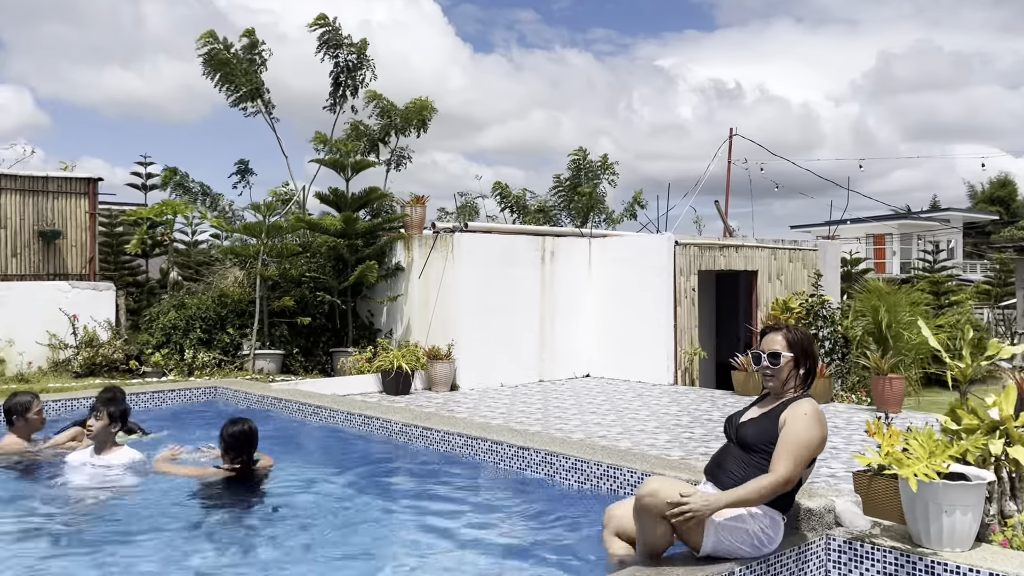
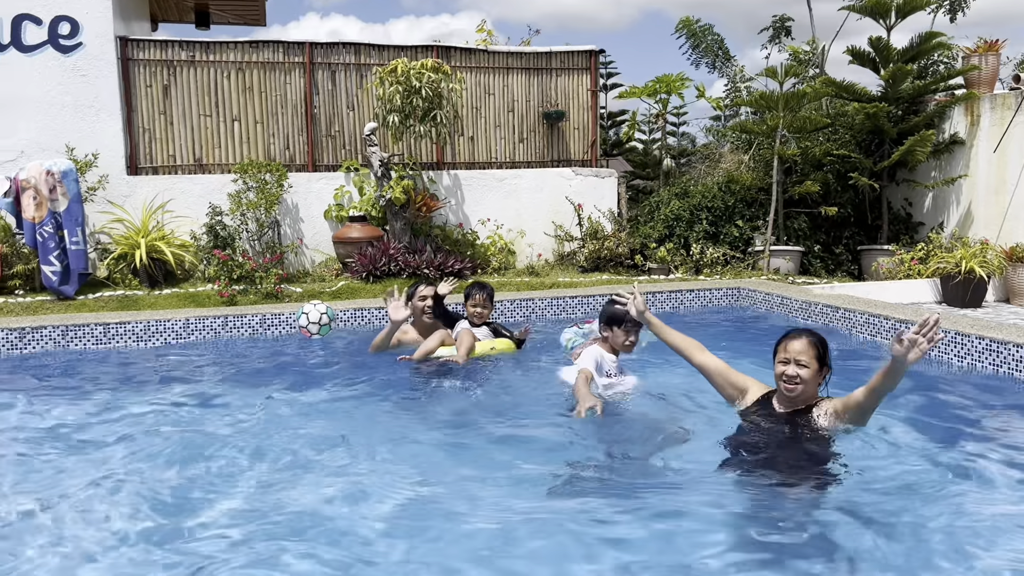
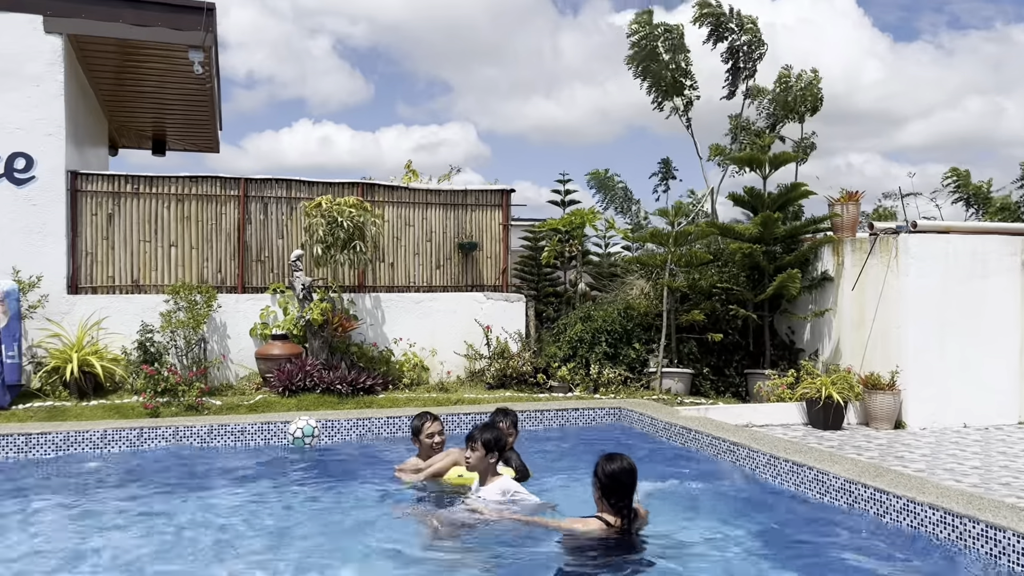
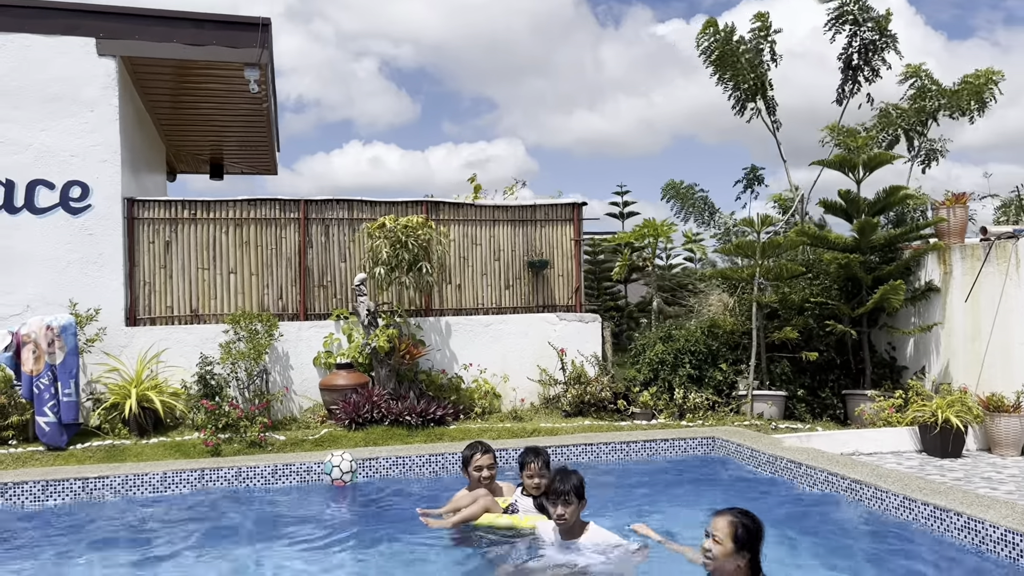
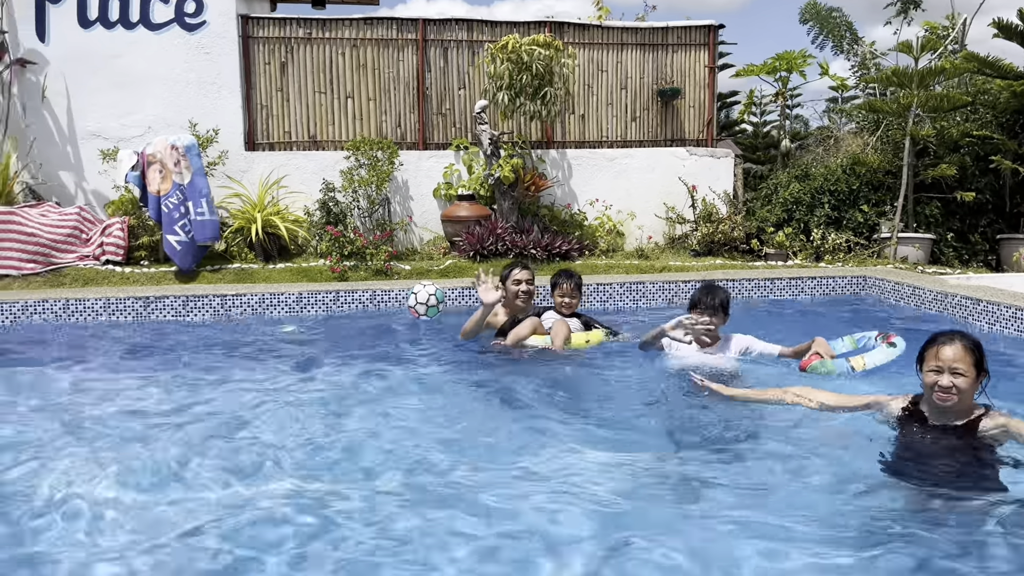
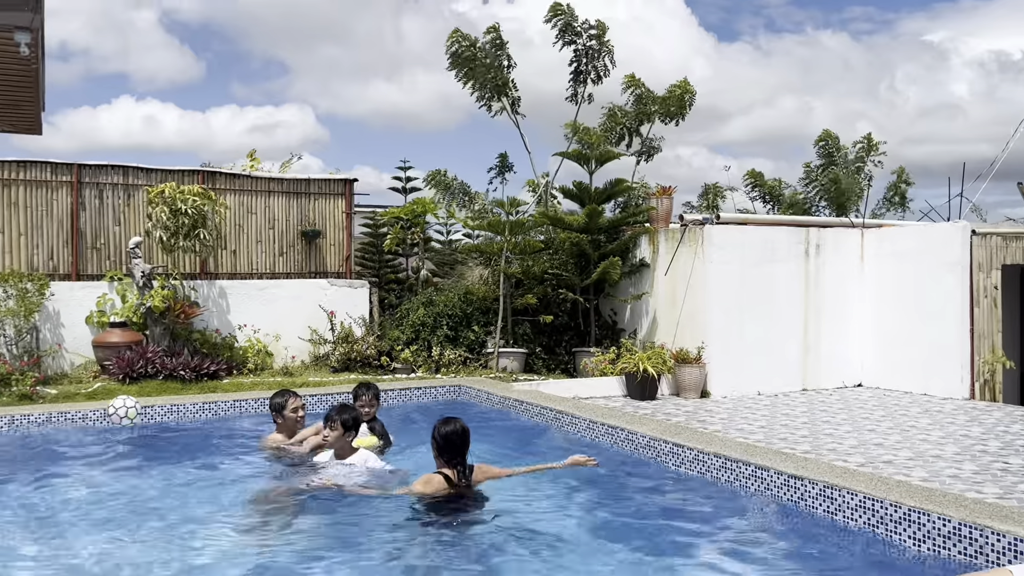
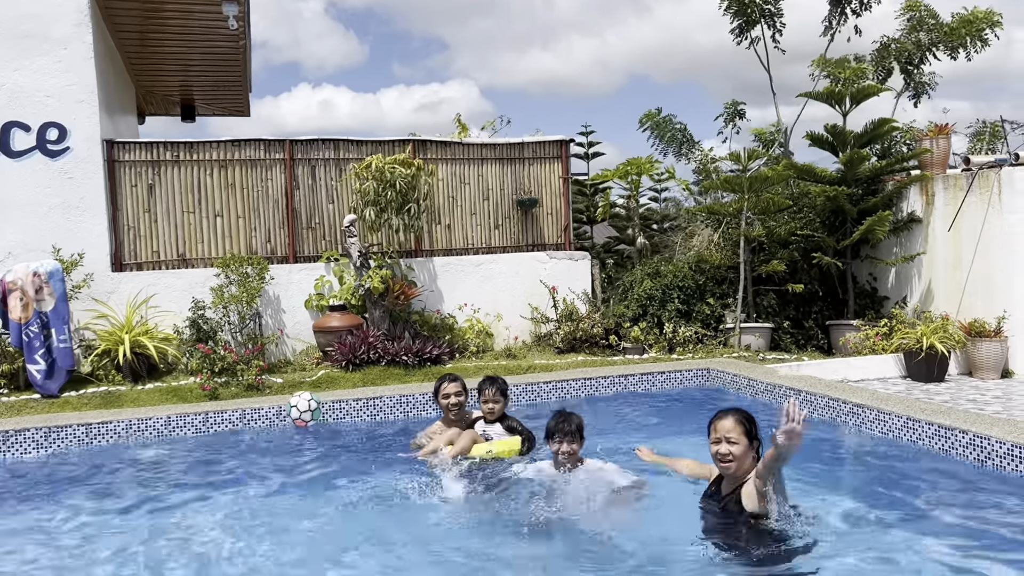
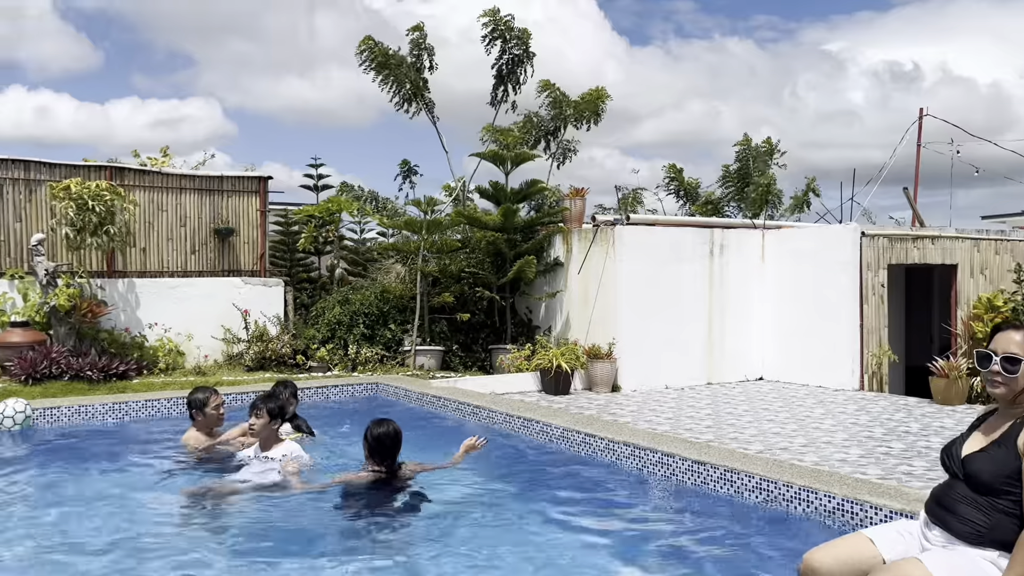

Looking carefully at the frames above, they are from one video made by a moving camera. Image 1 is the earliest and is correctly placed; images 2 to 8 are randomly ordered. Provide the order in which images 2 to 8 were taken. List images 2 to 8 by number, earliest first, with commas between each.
8, 6, 3, 4, 7, 2, 5
